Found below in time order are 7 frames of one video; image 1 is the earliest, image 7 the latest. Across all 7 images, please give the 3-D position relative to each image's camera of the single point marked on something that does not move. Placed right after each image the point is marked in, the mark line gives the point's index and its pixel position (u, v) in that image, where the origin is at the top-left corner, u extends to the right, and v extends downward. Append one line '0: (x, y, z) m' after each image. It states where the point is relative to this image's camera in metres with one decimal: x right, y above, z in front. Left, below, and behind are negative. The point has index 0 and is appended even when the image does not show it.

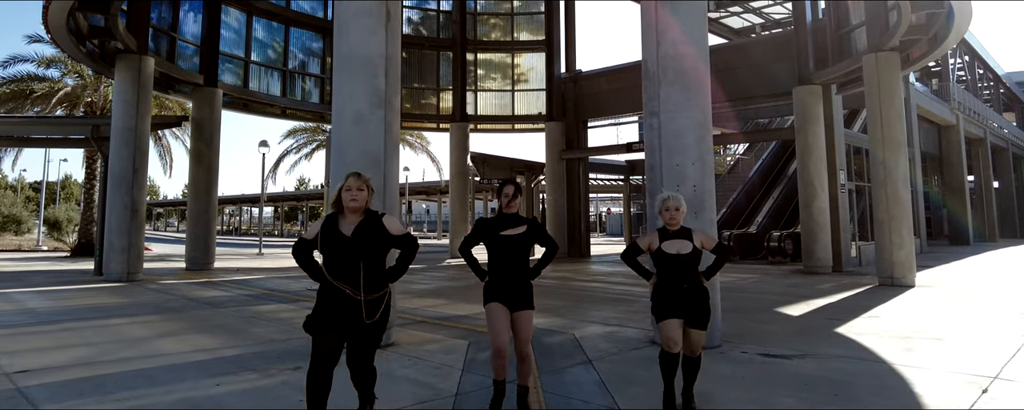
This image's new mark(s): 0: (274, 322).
0: (-2.7, -1.3, +8.0) m
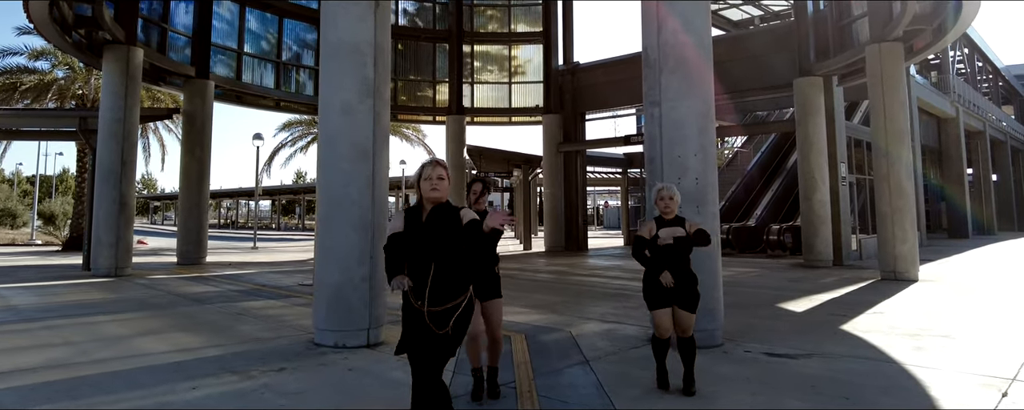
0: (-2.8, -1.3, +7.7) m
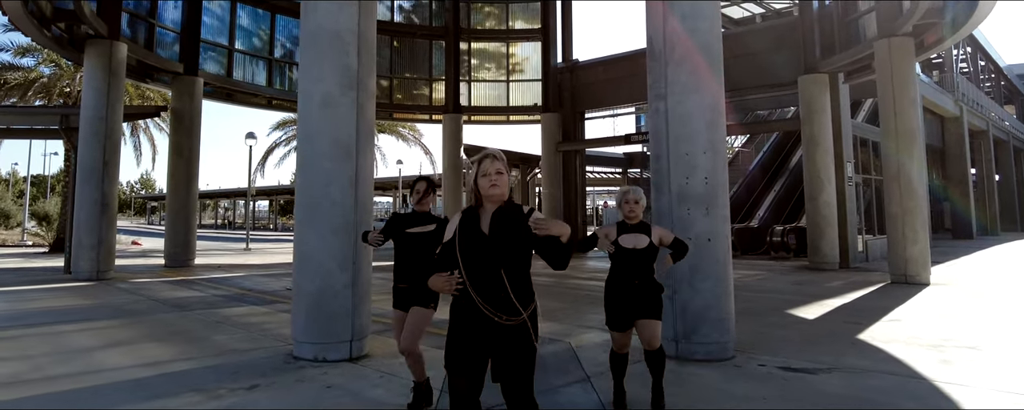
0: (-2.8, -1.3, +7.3) m
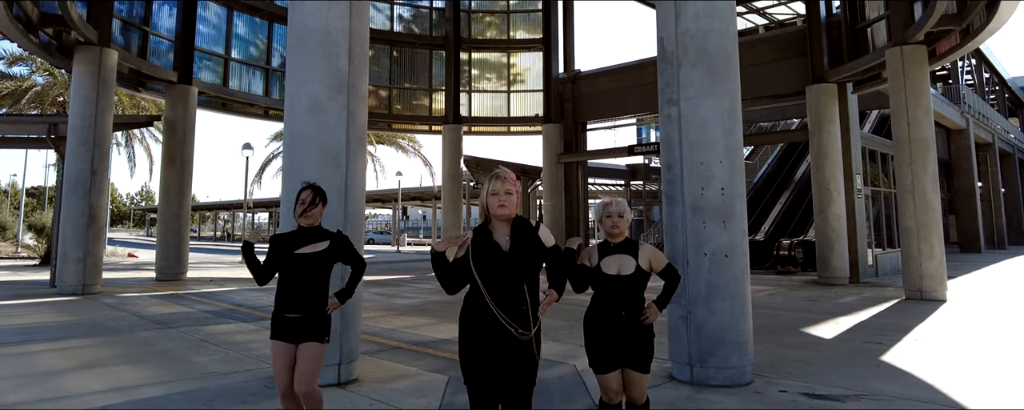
0: (-2.8, -1.4, +6.8) m
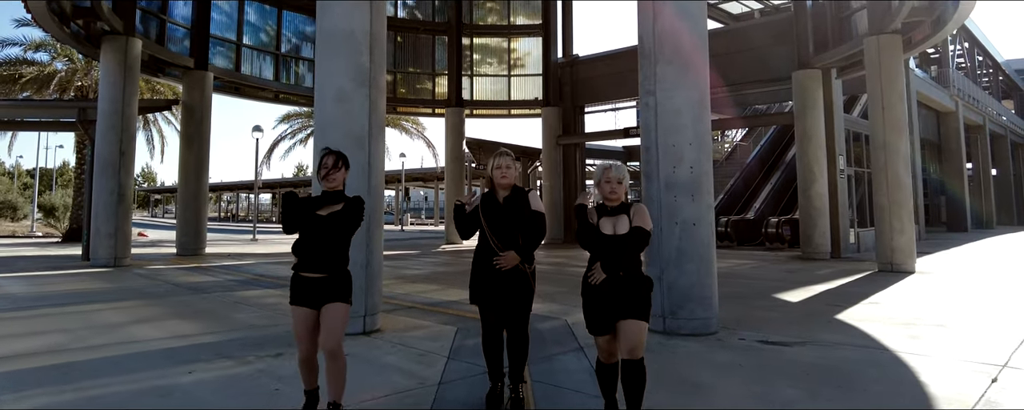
0: (-2.8, -1.1, +7.8) m
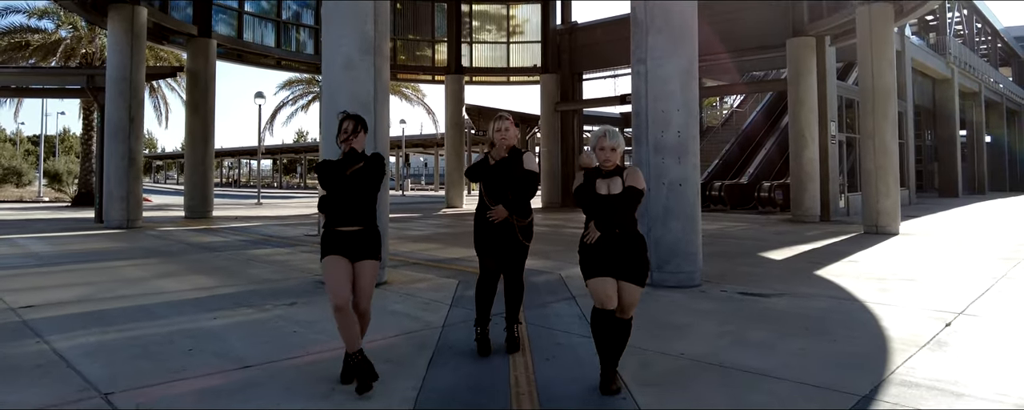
0: (-2.8, -0.7, +8.2) m
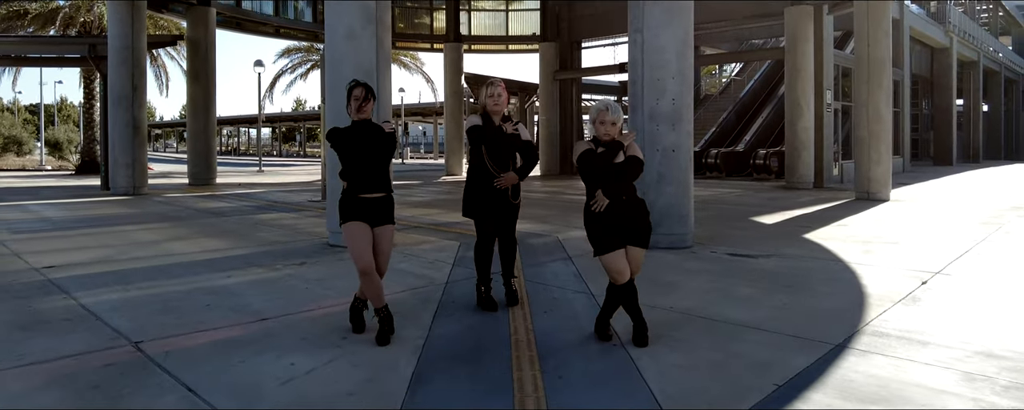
0: (-2.9, -0.3, +8.5) m
